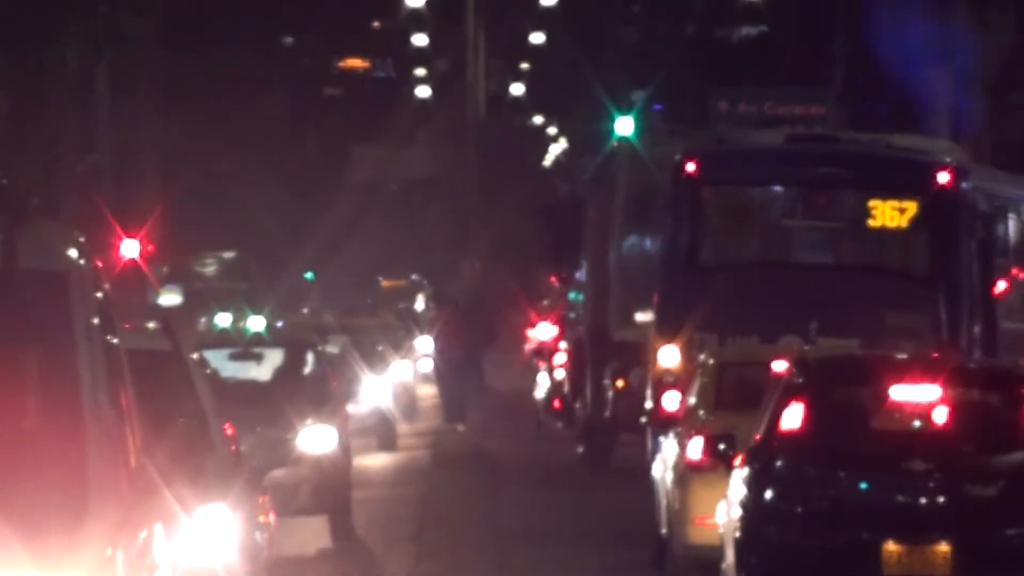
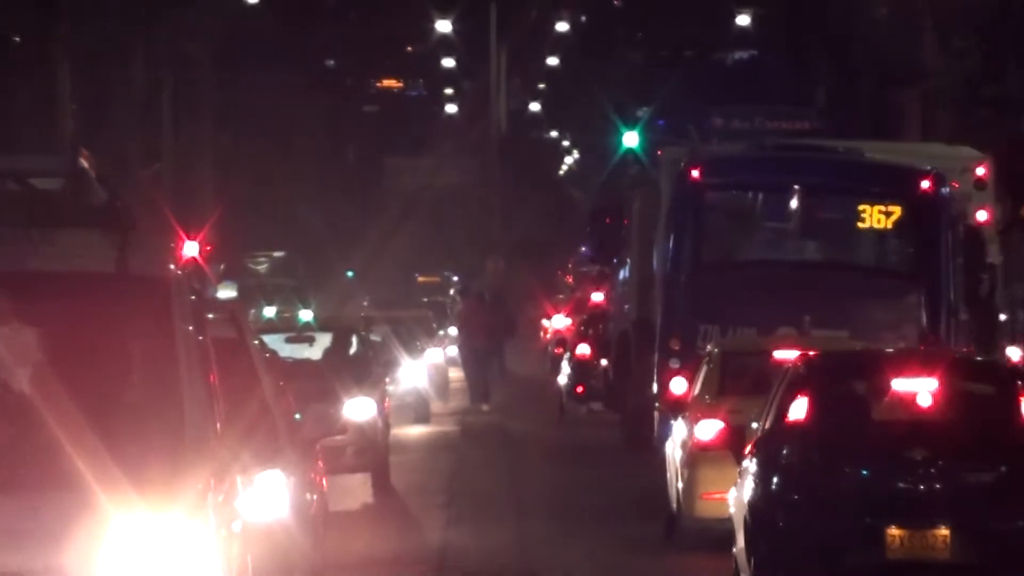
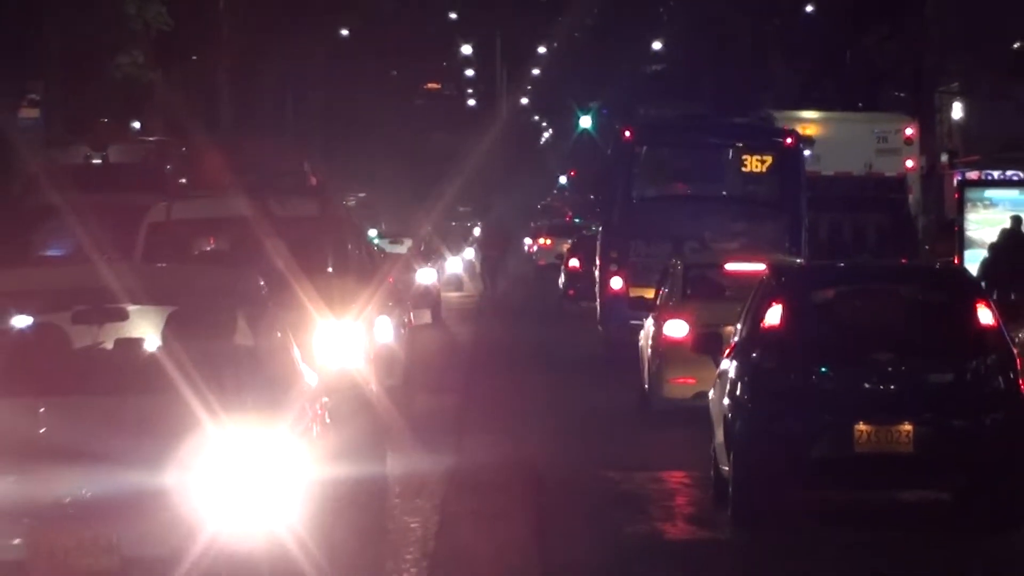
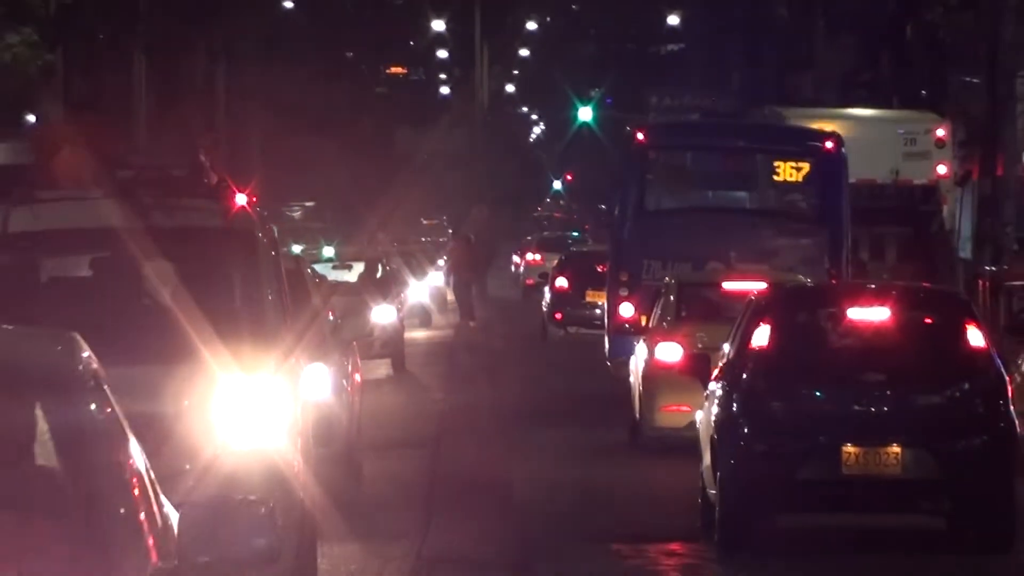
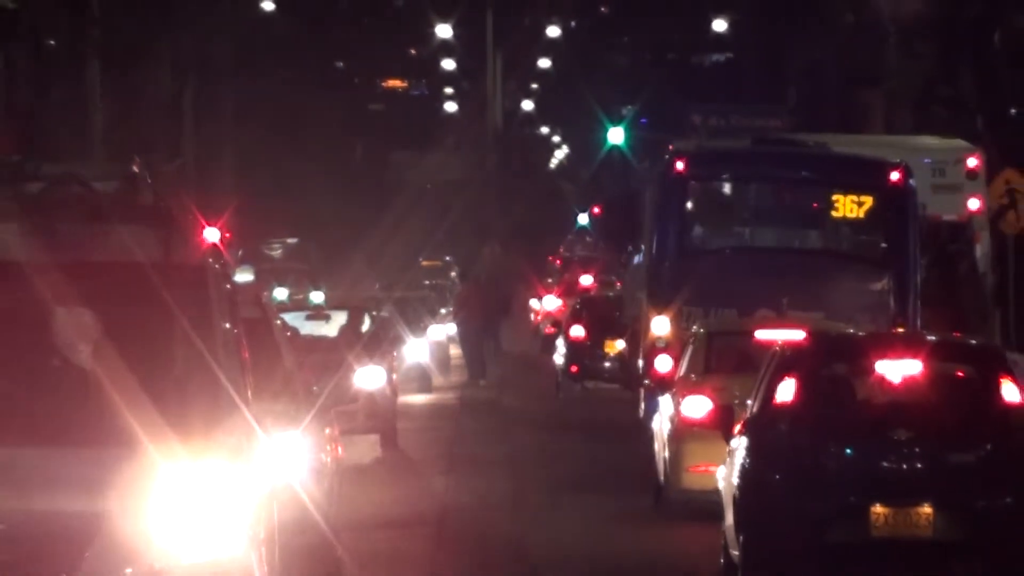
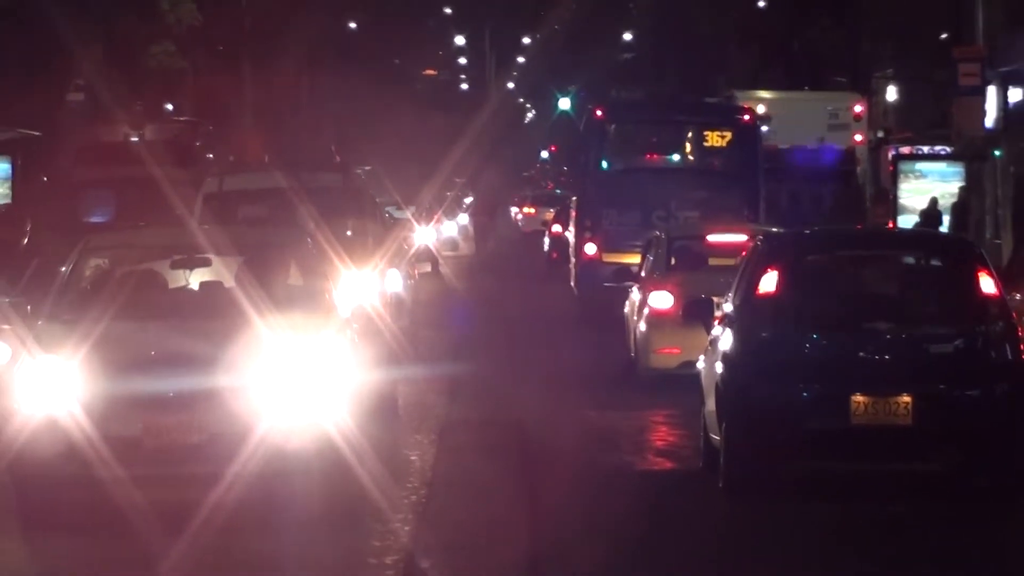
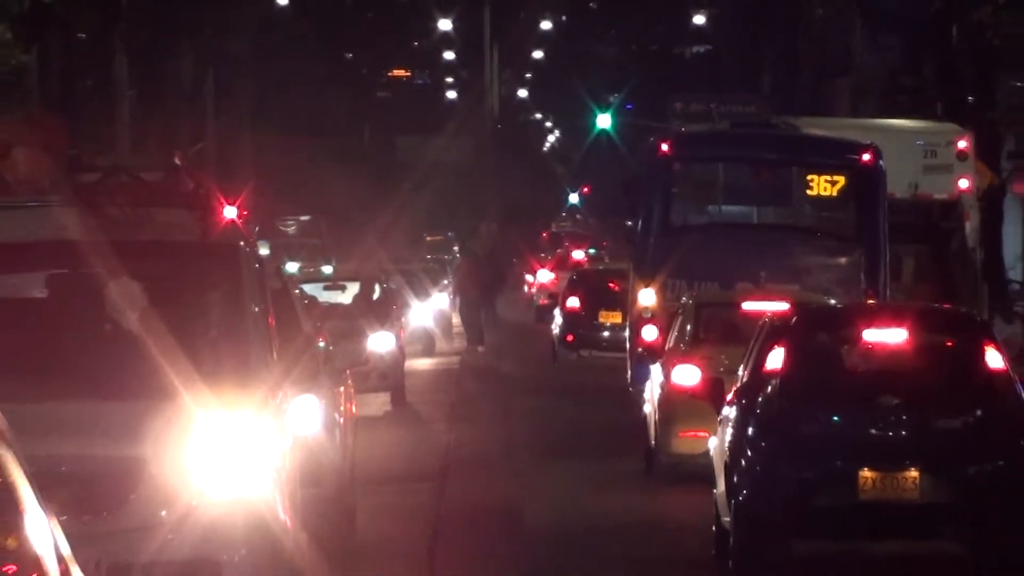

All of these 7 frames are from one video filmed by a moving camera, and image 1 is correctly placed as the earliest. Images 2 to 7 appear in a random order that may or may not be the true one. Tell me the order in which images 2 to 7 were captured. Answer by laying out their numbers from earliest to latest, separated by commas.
2, 5, 7, 4, 3, 6
